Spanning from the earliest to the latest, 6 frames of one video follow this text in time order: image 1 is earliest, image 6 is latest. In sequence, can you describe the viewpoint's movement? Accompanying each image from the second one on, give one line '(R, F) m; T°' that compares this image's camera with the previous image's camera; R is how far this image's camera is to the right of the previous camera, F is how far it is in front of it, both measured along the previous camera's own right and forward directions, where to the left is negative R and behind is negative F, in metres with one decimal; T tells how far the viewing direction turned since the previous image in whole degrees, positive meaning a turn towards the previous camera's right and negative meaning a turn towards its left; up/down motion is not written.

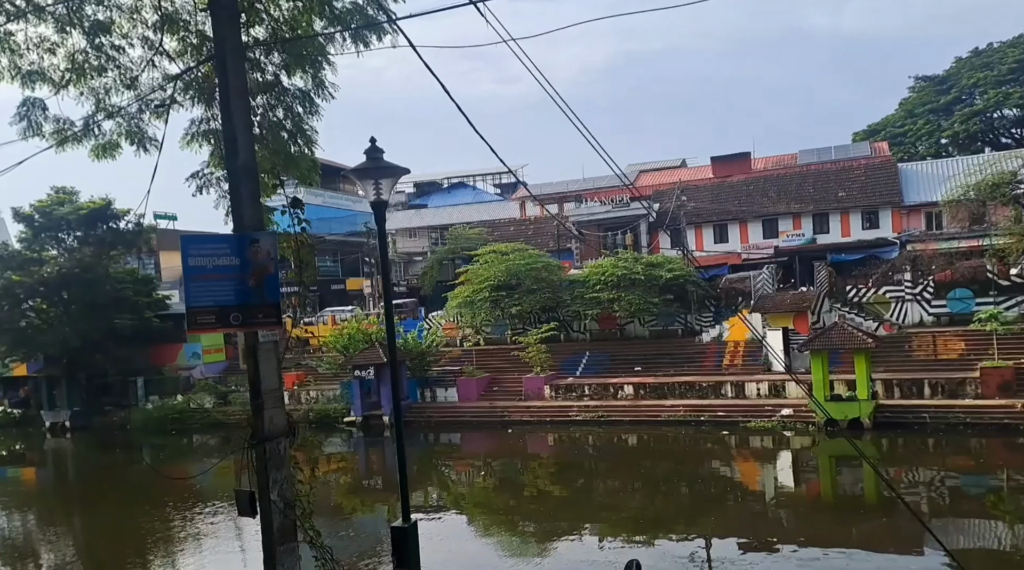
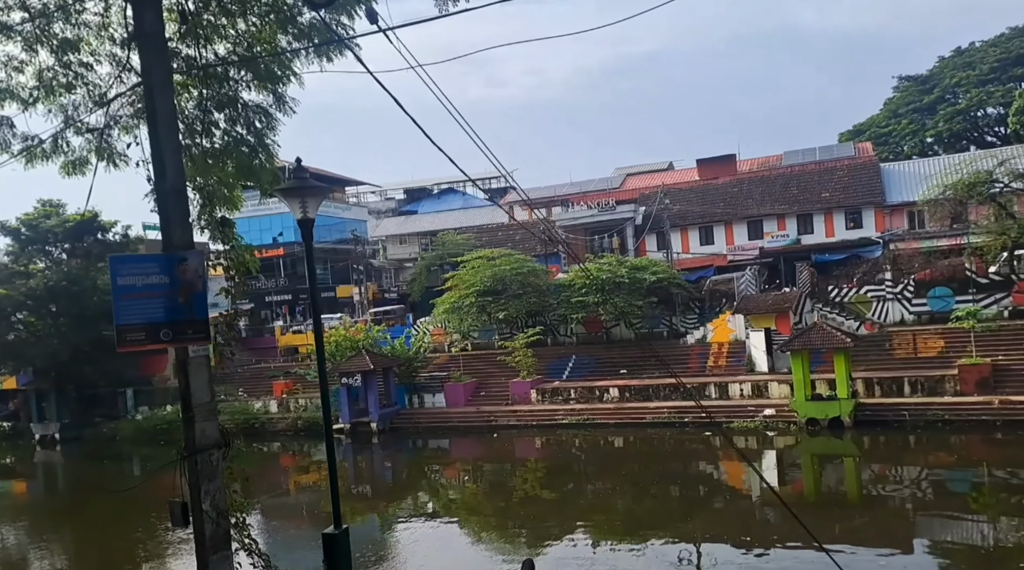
(+0.2, -0.1) m; 0°
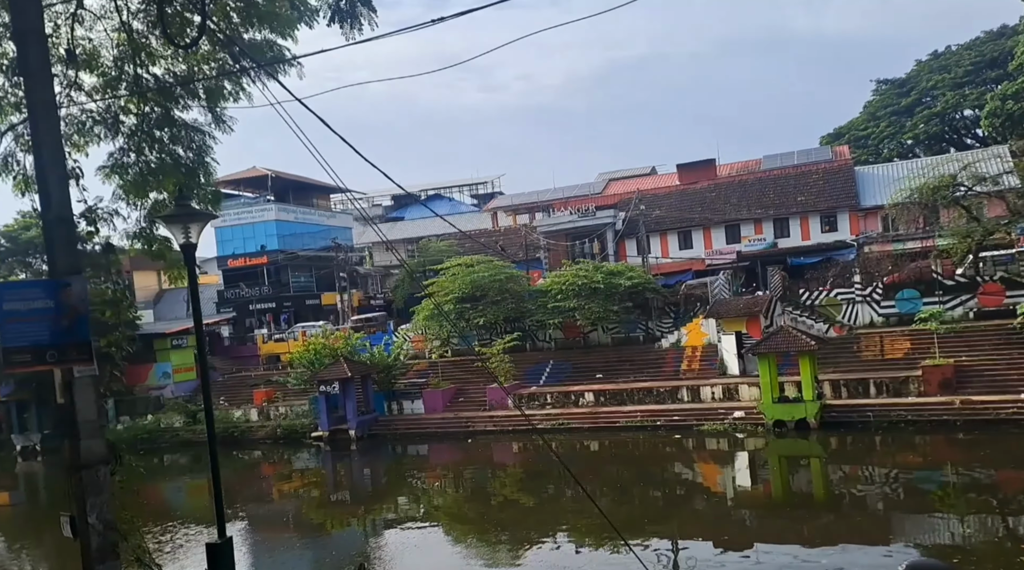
(+0.4, -0.2) m; +1°
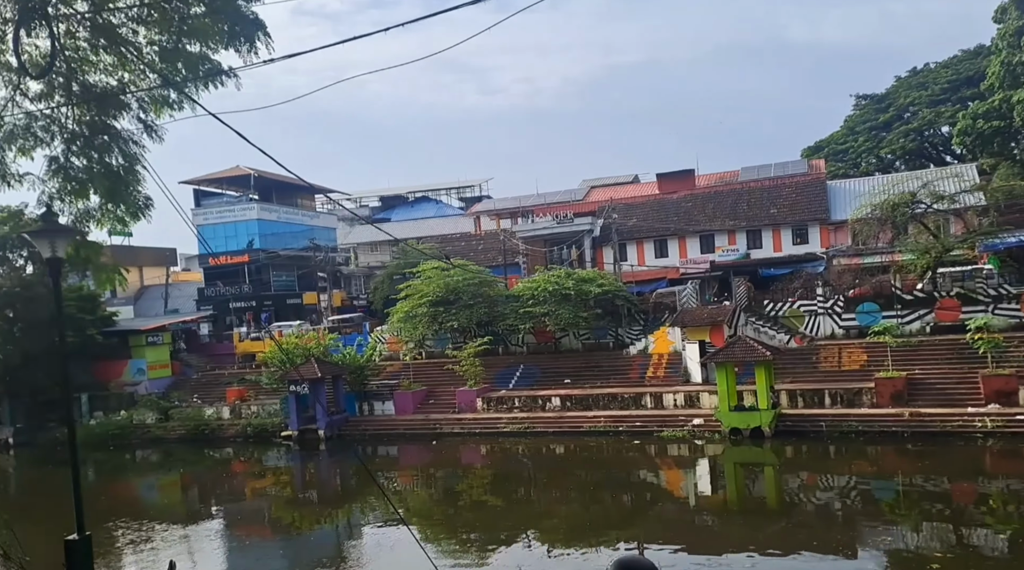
(+0.4, -0.4) m; +1°
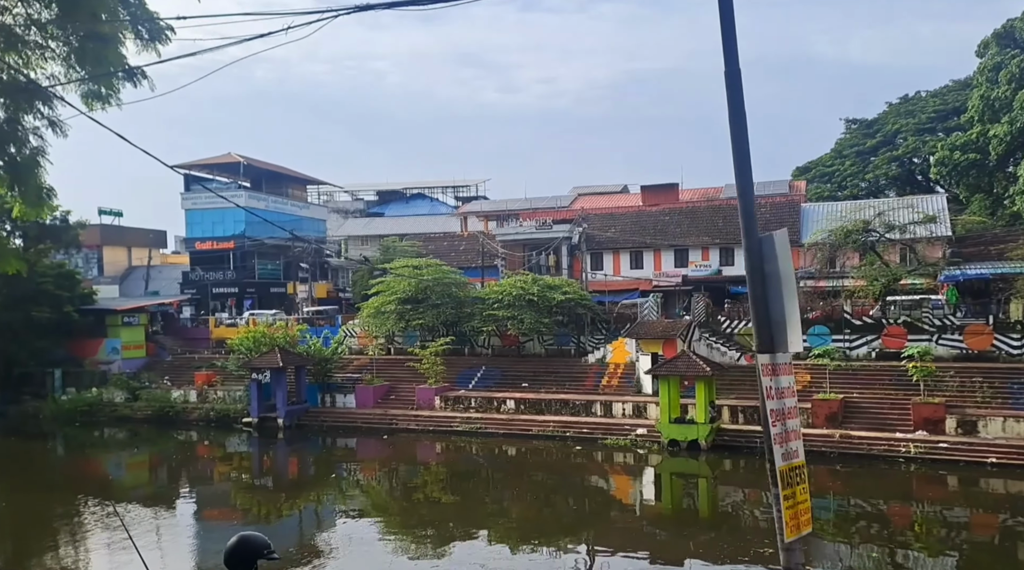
(+0.9, -0.5) m; 0°
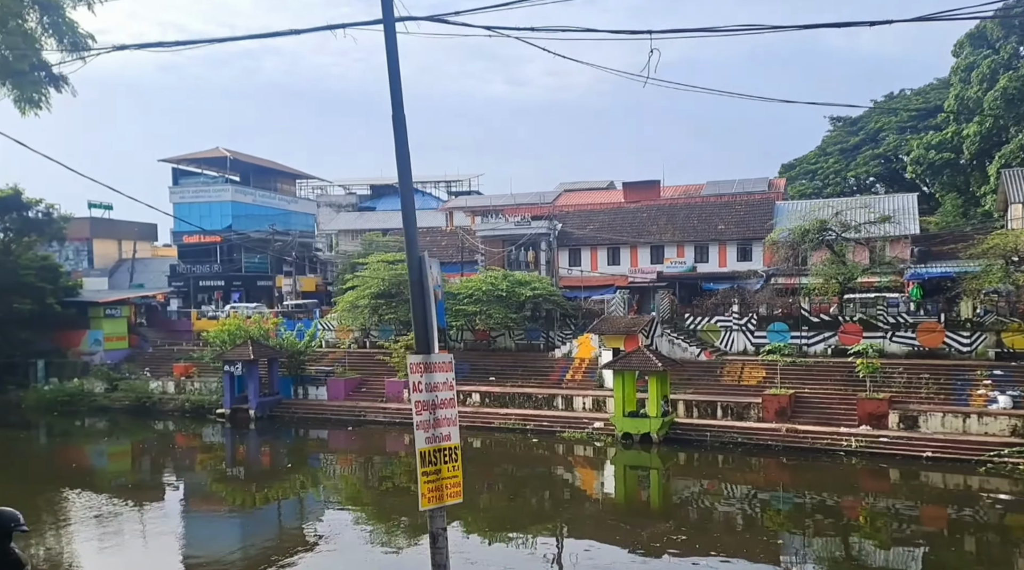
(+0.8, -0.4) m; 0°
